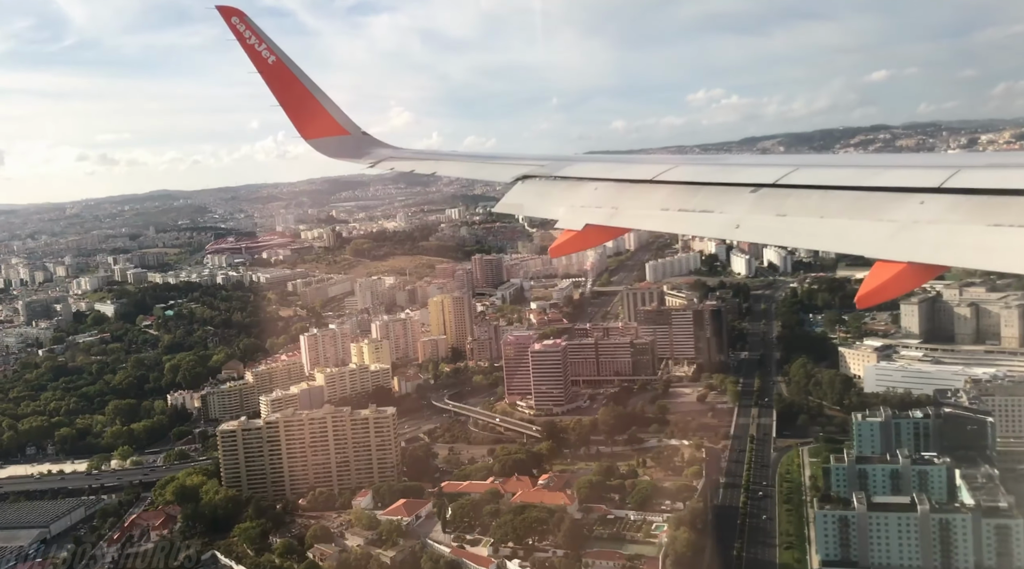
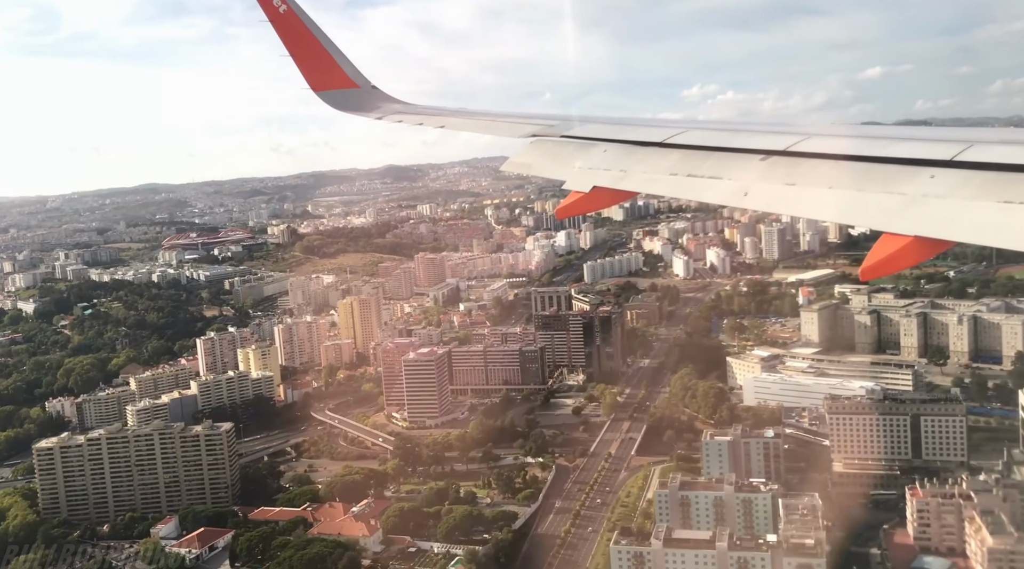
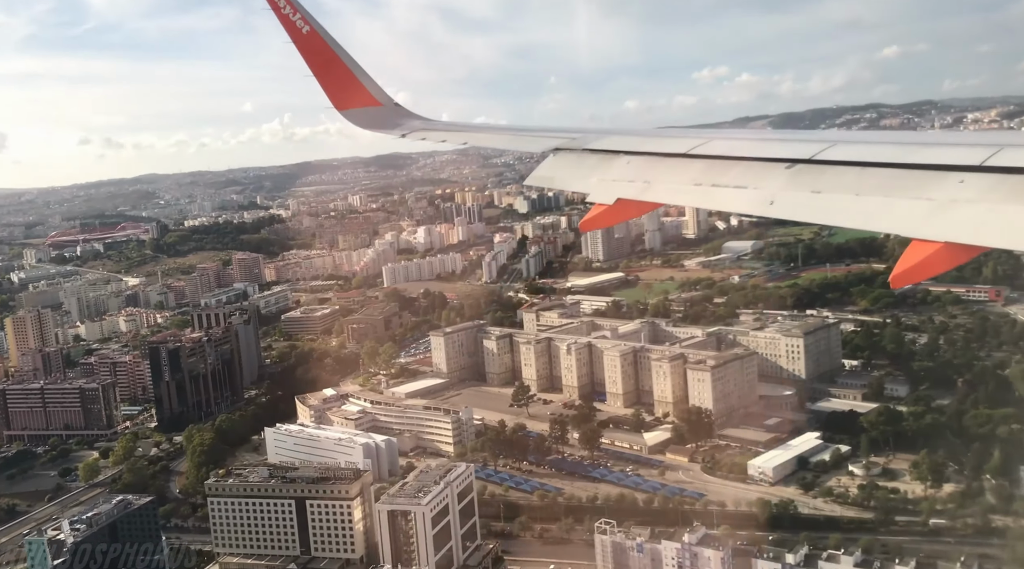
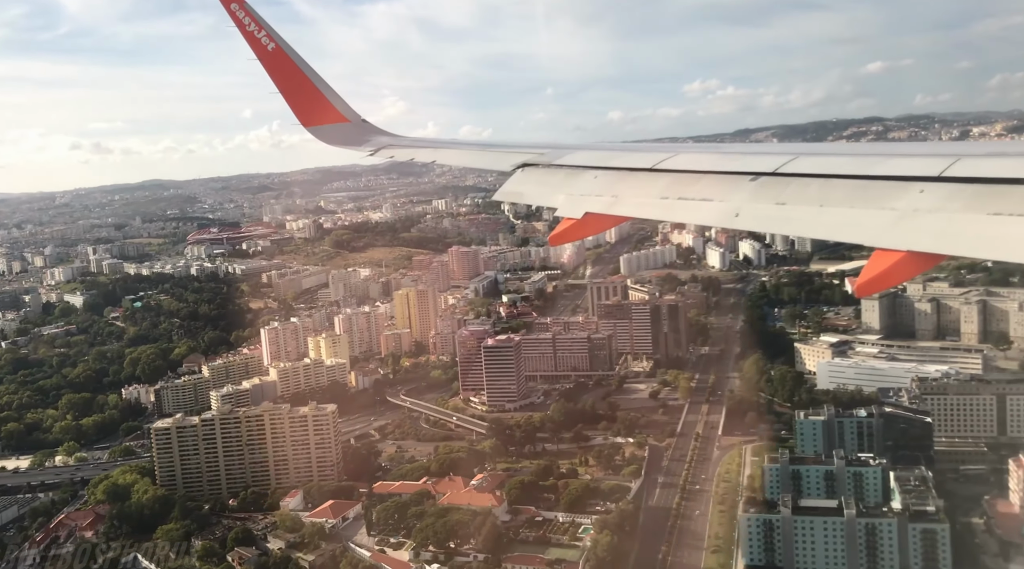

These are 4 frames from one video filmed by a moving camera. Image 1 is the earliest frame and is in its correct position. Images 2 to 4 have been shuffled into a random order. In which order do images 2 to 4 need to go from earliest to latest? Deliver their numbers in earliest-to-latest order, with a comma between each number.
4, 2, 3
